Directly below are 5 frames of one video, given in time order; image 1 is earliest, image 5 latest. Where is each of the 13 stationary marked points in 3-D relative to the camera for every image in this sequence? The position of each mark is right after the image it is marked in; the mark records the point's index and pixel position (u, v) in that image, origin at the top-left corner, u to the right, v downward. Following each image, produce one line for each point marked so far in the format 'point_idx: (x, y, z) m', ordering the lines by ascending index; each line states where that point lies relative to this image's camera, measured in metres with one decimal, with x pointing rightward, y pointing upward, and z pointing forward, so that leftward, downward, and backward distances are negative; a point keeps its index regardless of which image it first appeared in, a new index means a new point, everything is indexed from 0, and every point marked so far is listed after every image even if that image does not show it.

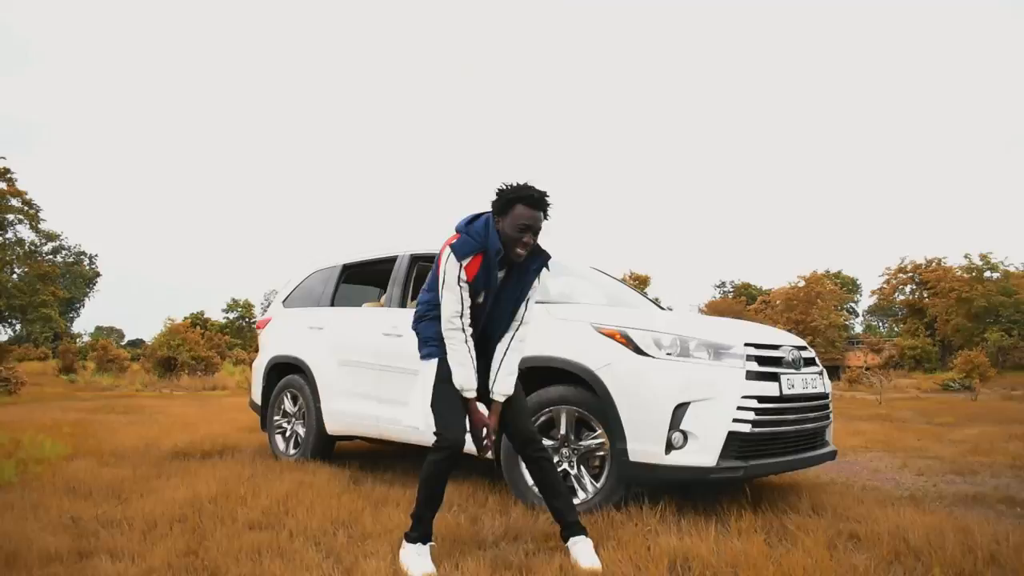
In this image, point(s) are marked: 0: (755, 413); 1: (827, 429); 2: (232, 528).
0: (+1.2, -0.6, +3.5) m
1: (+1.9, -0.9, +4.1) m
2: (-1.4, -1.1, +3.2) m
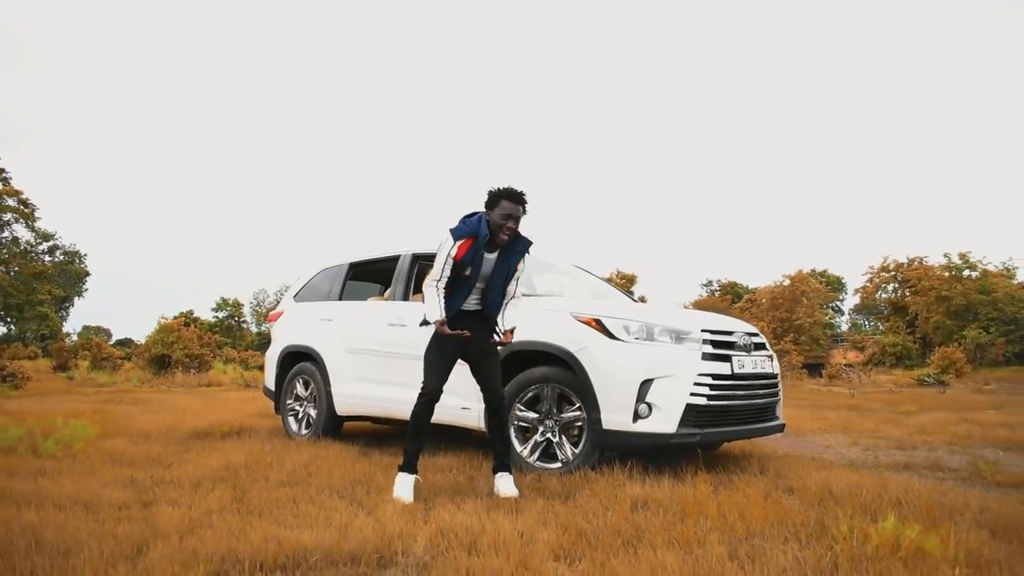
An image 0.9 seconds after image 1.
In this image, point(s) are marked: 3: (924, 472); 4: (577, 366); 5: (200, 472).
0: (+1.2, -0.6, +4.1) m
1: (+1.9, -0.8, +4.7) m
2: (-1.4, -1.1, +3.8) m
3: (+2.8, -1.2, +4.6) m
4: (+0.4, -0.5, +4.2) m
5: (-2.0, -1.1, +4.2) m
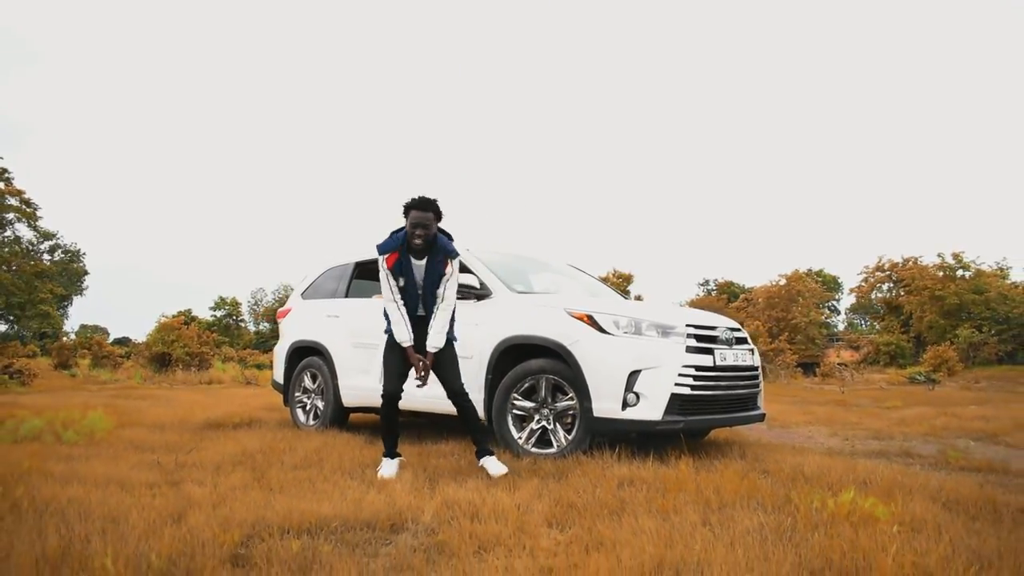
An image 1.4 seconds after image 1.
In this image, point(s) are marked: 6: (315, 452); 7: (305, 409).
0: (+1.2, -0.6, +4.4) m
1: (+1.8, -0.8, +5.1) m
2: (-1.4, -1.1, +4.1) m
3: (+2.8, -1.2, +4.9) m
4: (+0.4, -0.5, +4.5) m
5: (-2.0, -1.1, +4.5) m
6: (-1.4, -1.2, +4.8) m
7: (-2.0, -1.2, +6.5) m
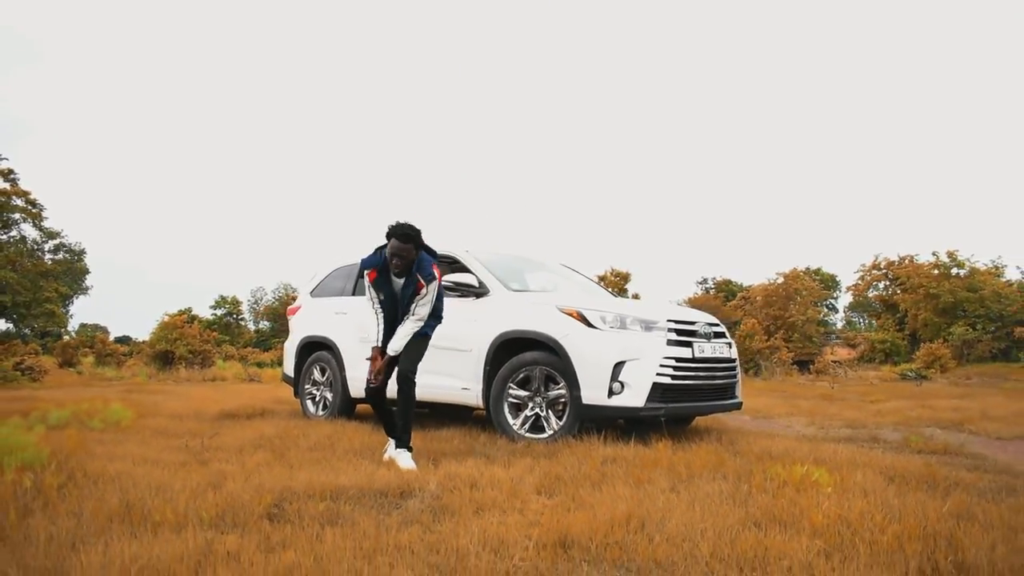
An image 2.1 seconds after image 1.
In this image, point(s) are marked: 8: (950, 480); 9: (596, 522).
0: (+1.1, -0.6, +4.8) m
1: (+1.8, -0.8, +5.5) m
2: (-1.4, -1.1, +4.5) m
3: (+2.8, -1.2, +5.3) m
4: (+0.4, -0.5, +5.0) m
5: (-2.0, -1.1, +4.9) m
6: (-1.4, -1.1, +5.2) m
7: (-2.0, -1.1, +6.9) m
8: (+2.3, -1.0, +3.5) m
9: (+0.3, -0.9, +2.5) m
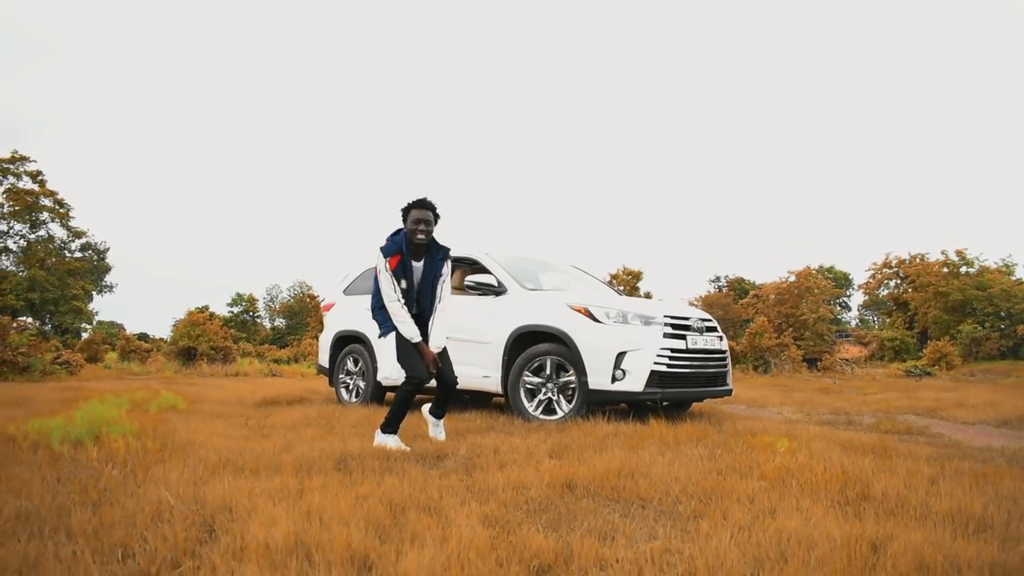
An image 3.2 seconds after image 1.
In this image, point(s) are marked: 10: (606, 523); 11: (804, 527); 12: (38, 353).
0: (+1.3, -0.6, +5.5) m
1: (+1.9, -0.8, +6.2) m
2: (-1.3, -1.1, +5.3) m
3: (+2.9, -1.2, +6.0) m
4: (+0.5, -0.5, +5.6) m
5: (-1.9, -1.1, +5.7) m
6: (-1.3, -1.1, +5.9) m
7: (-1.9, -1.1, +7.7) m
8: (+2.4, -1.0, +4.1) m
9: (+0.4, -0.9, +3.2) m
10: (+0.3, -0.8, +2.3) m
11: (+0.9, -0.7, +2.0) m
12: (-8.9, -1.2, +12.5) m
